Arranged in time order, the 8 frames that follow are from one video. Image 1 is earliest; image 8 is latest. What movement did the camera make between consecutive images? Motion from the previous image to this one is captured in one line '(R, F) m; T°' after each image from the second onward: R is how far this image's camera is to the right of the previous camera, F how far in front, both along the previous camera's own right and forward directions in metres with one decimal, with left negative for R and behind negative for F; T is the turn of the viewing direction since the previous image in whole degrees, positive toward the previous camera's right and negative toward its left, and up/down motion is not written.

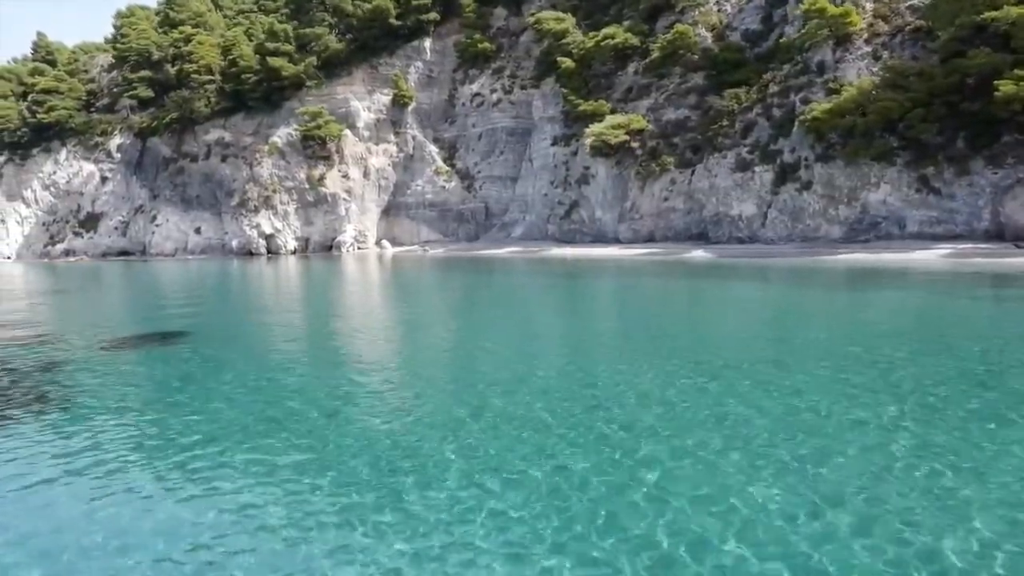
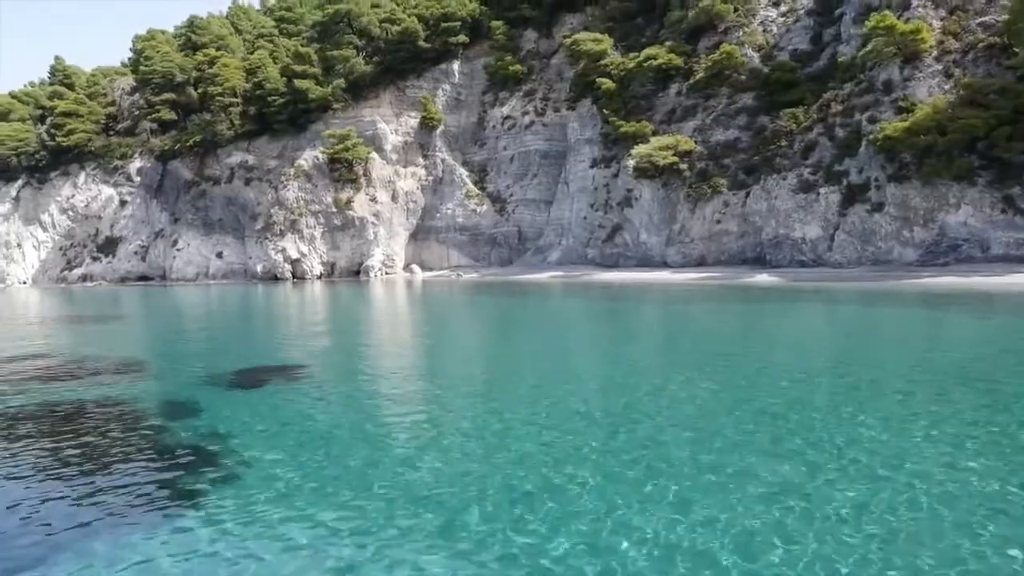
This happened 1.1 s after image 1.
(-2.4, +1.3) m; 0°
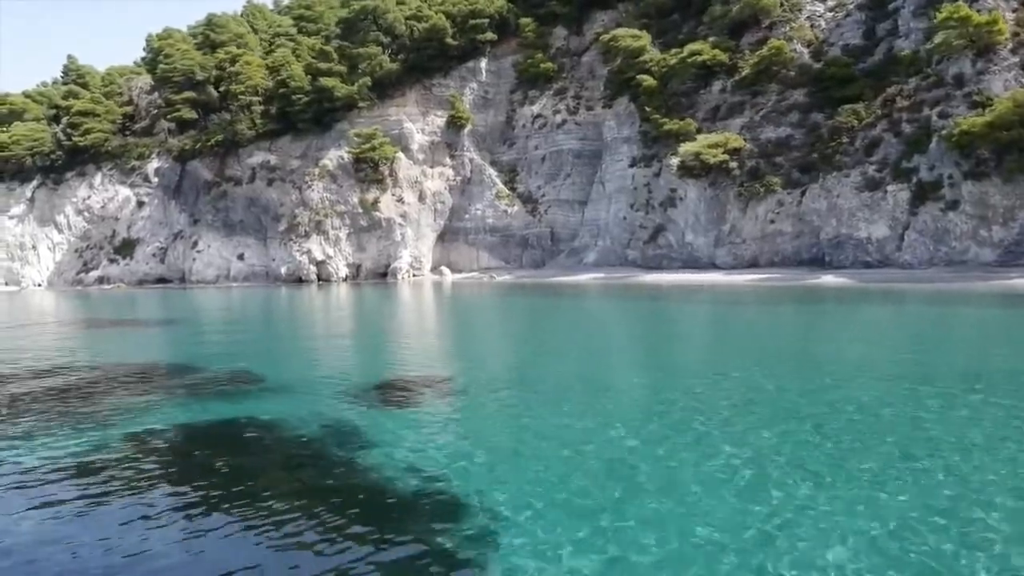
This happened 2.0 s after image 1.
(-2.3, +1.3) m; 0°
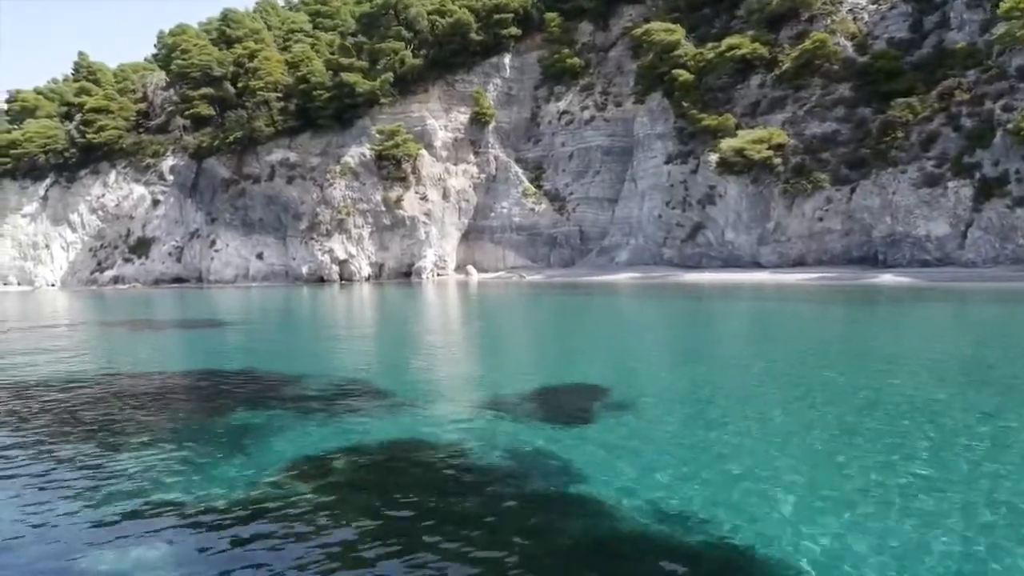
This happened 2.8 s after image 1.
(-1.9, +1.0) m; 0°
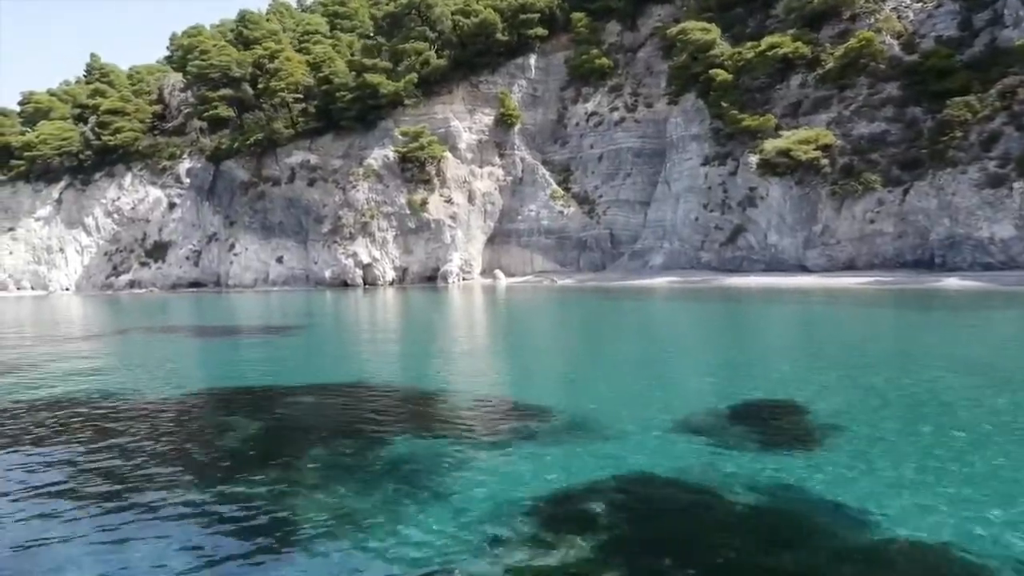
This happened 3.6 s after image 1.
(-1.9, +1.0) m; 0°
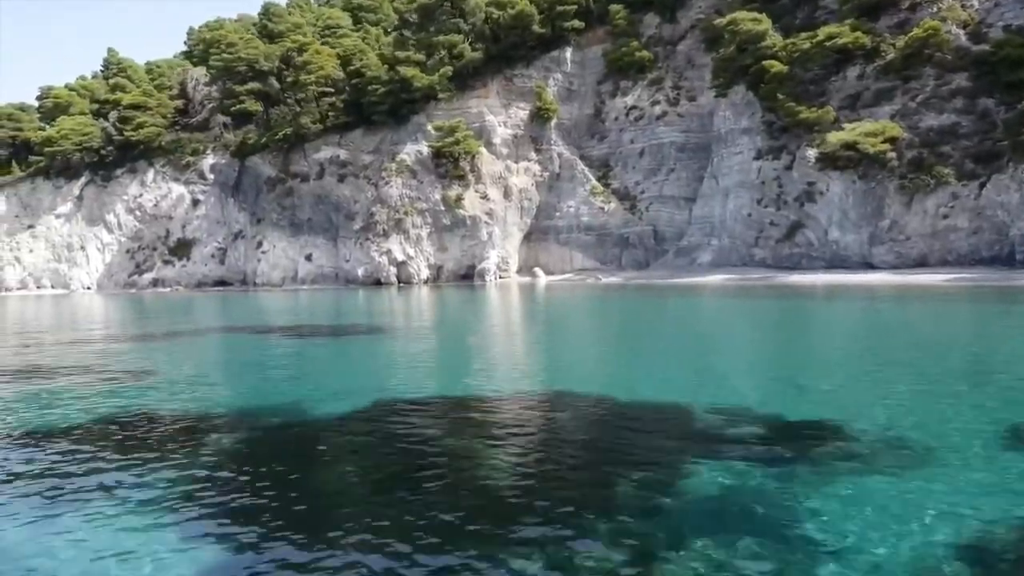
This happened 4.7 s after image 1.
(-2.6, +1.3) m; 0°
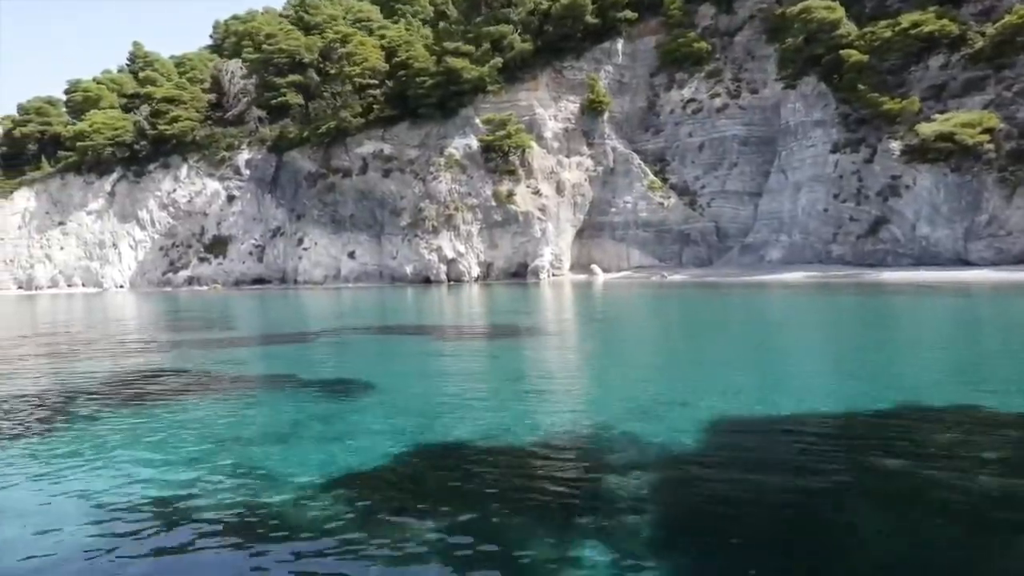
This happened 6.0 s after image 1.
(-3.5, +1.6) m; 0°
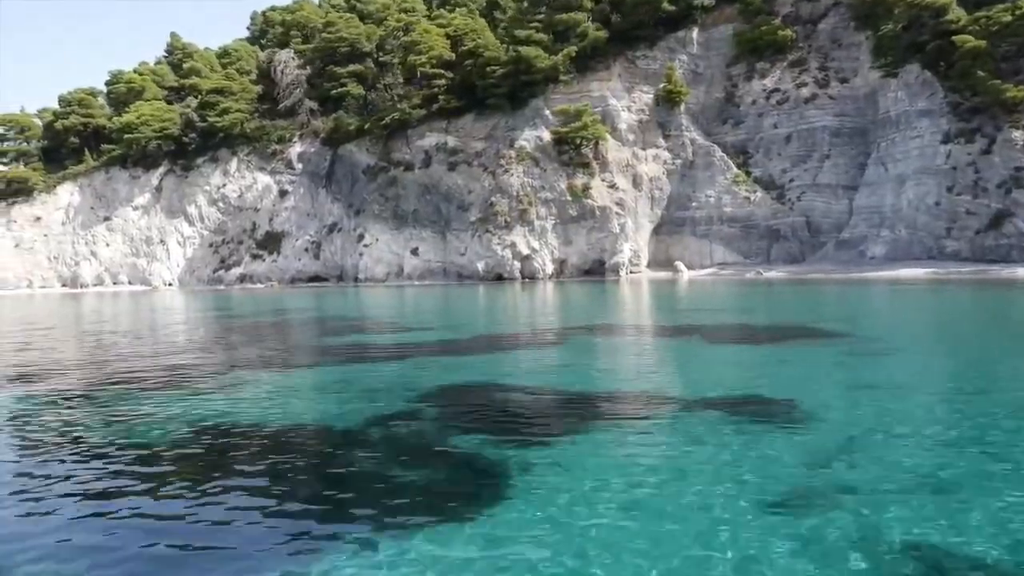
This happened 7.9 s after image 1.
(-4.9, +2.0) m; 0°
